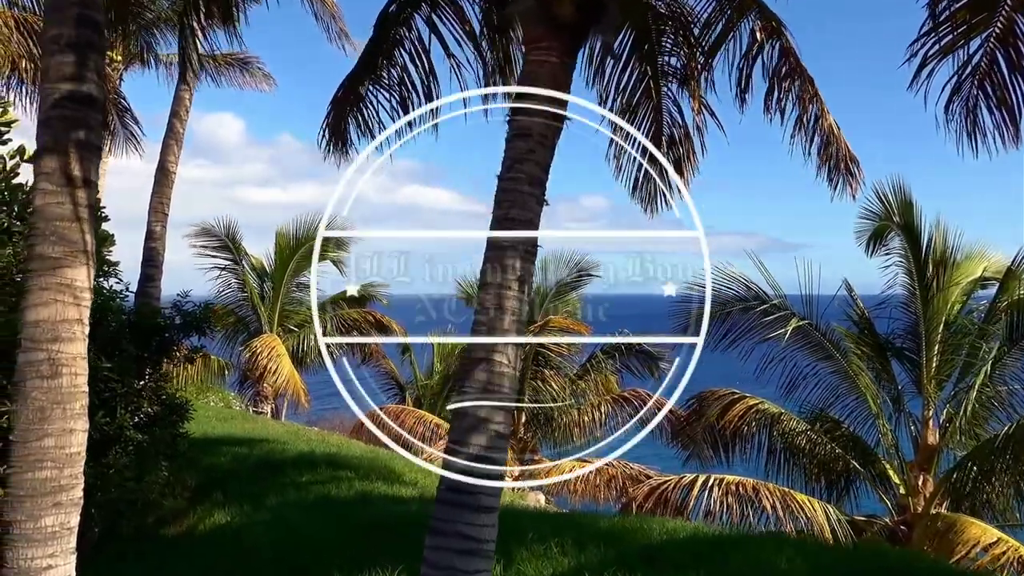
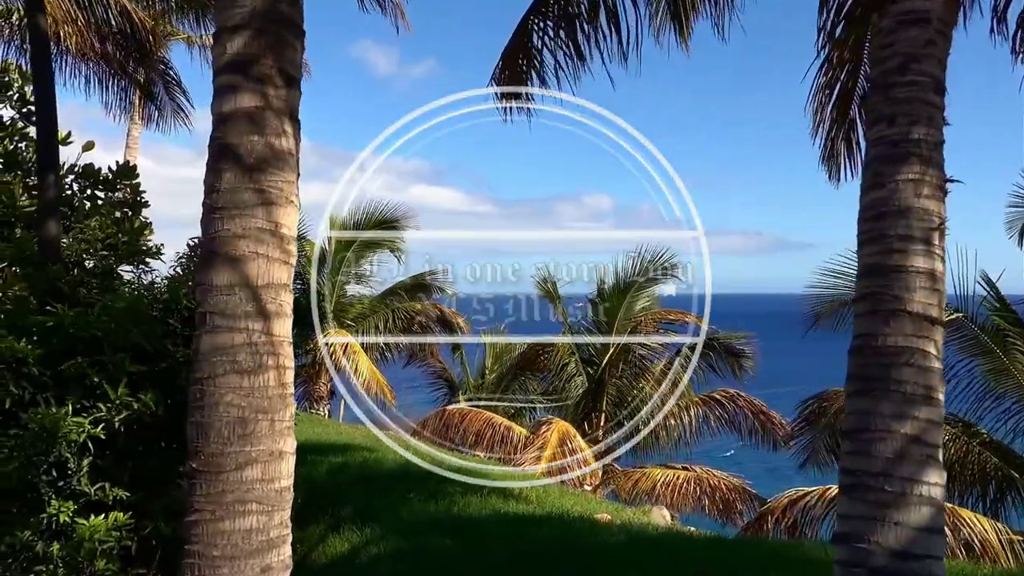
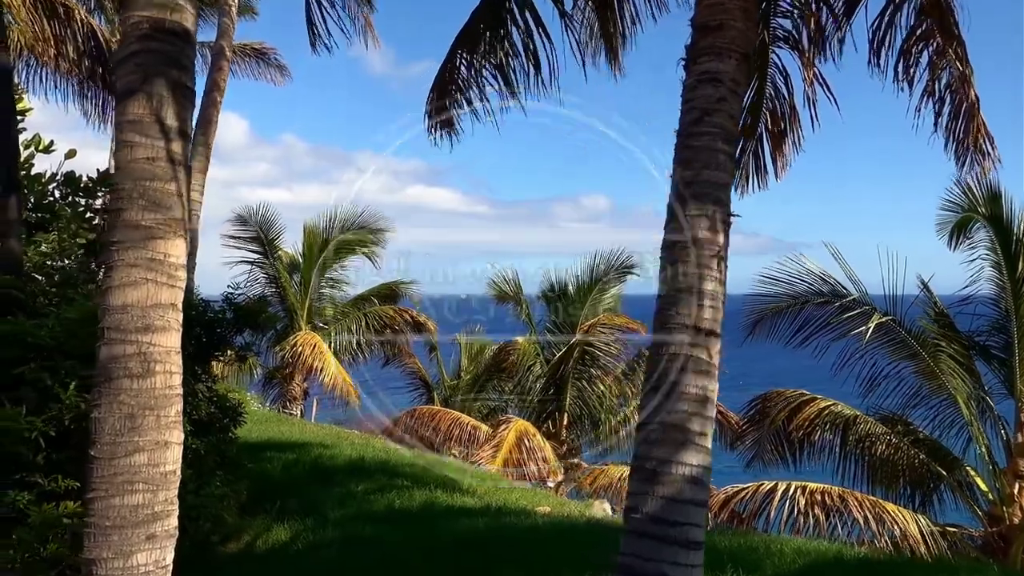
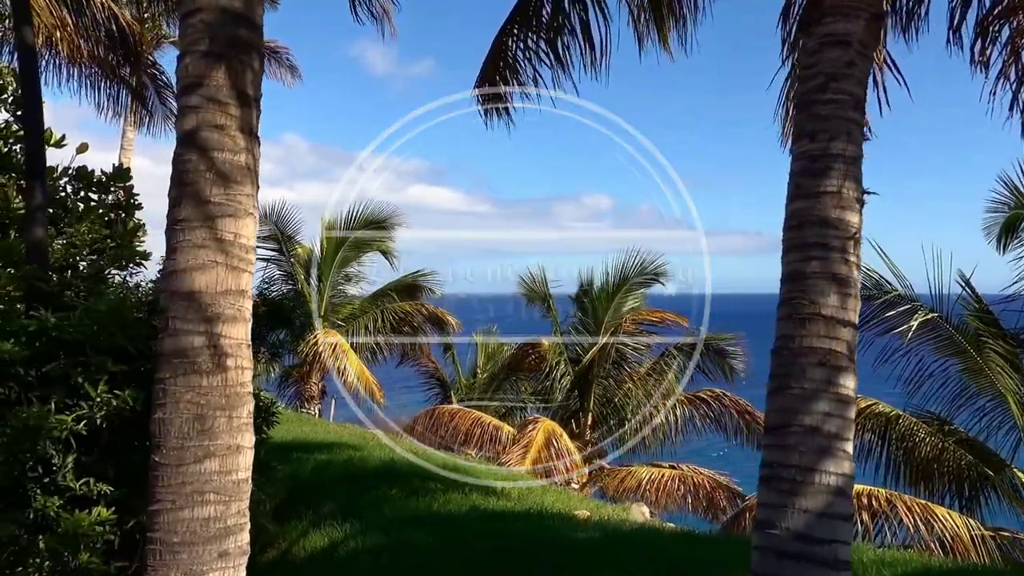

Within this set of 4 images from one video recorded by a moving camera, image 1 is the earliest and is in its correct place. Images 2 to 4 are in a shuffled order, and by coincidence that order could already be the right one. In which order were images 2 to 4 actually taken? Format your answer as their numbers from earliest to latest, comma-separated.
3, 4, 2
